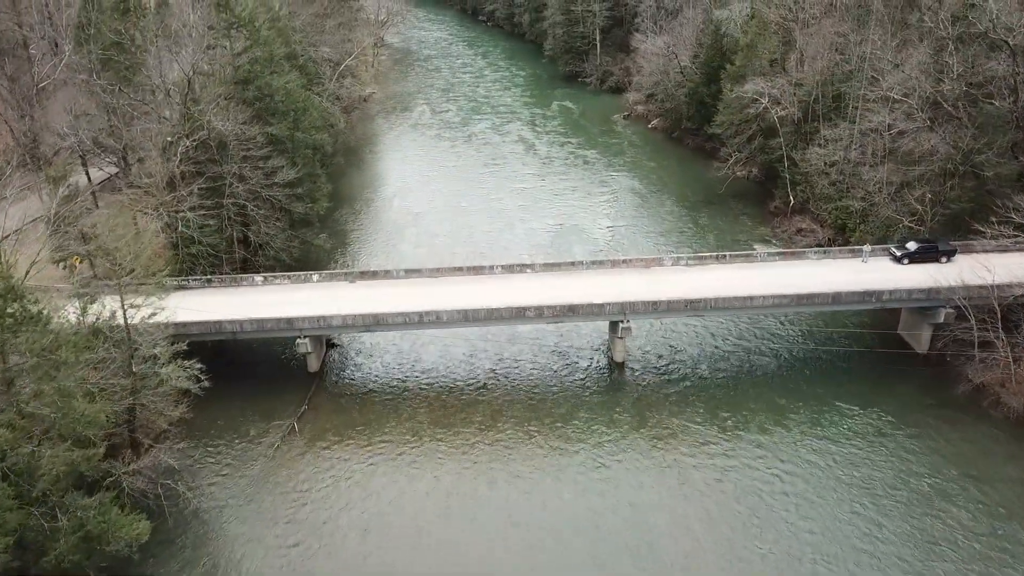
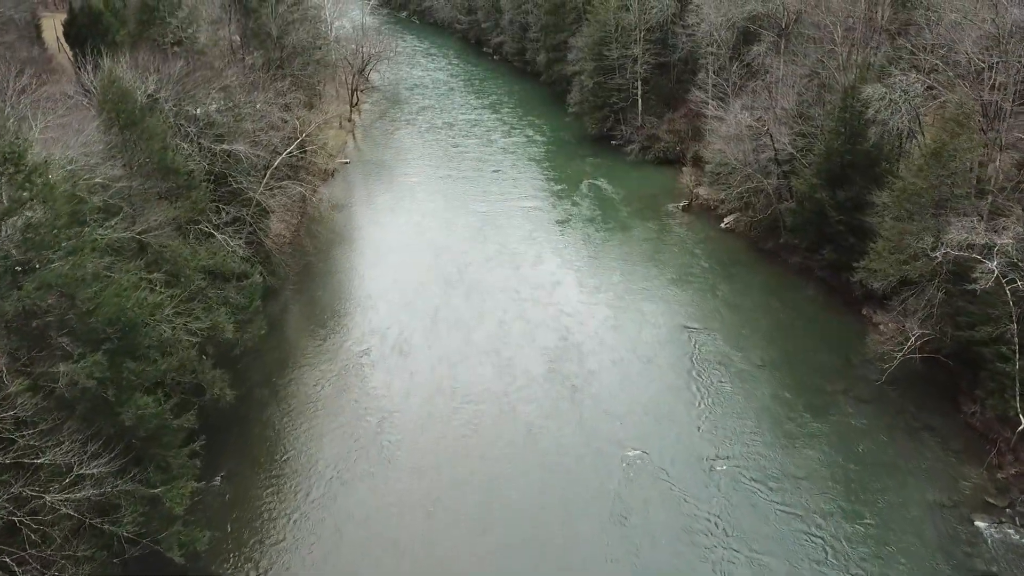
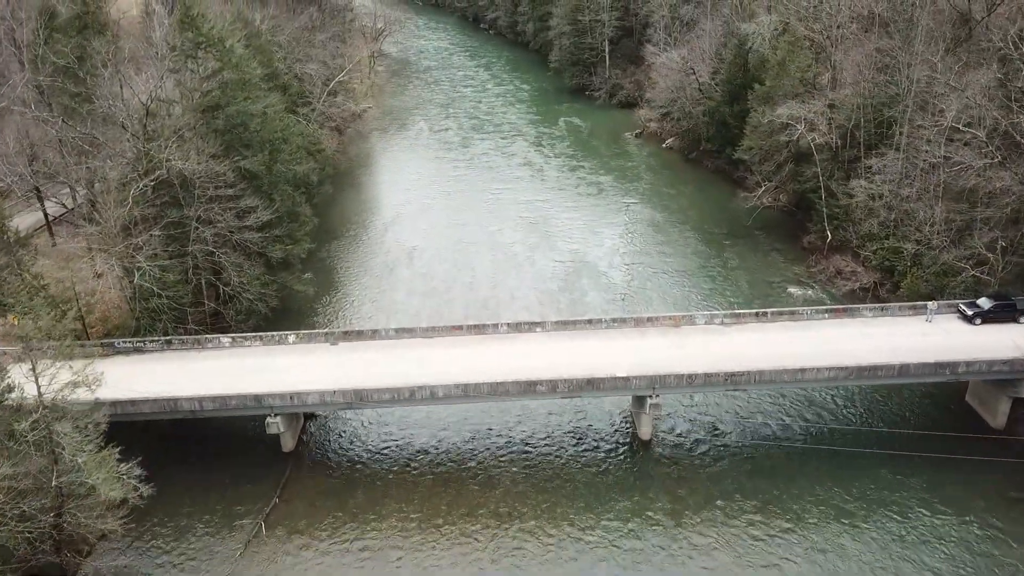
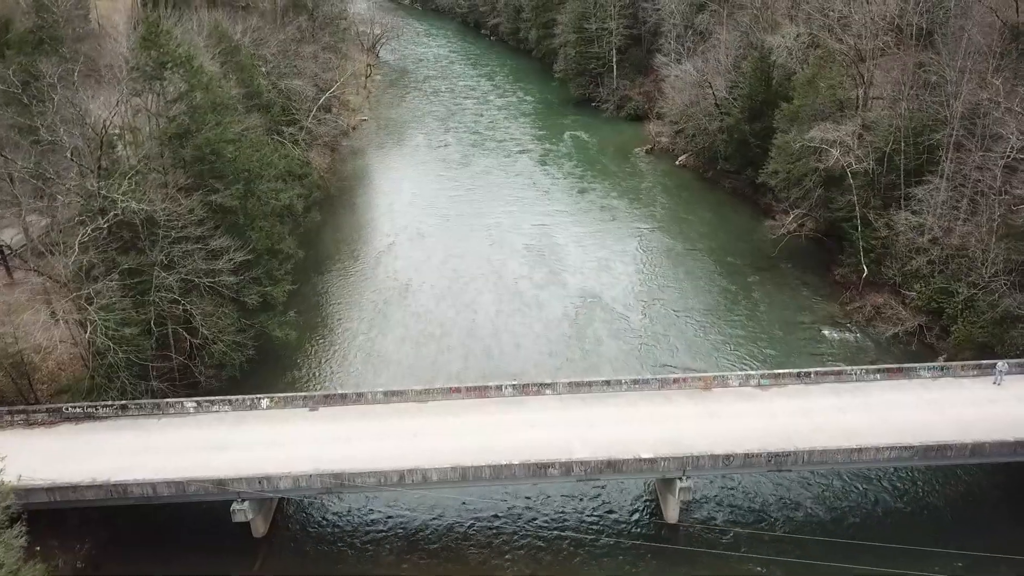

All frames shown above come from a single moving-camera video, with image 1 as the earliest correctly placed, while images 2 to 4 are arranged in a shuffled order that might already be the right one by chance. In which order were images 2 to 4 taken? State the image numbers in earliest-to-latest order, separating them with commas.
3, 4, 2
